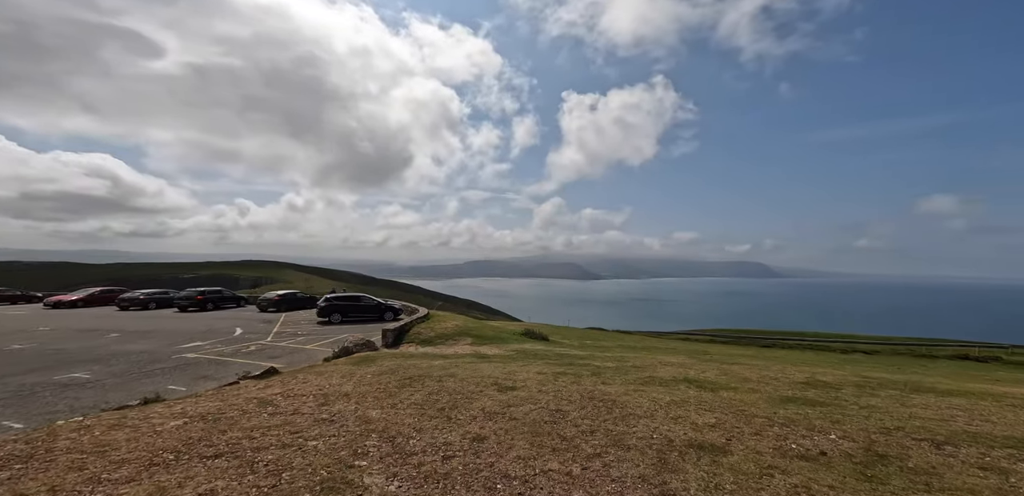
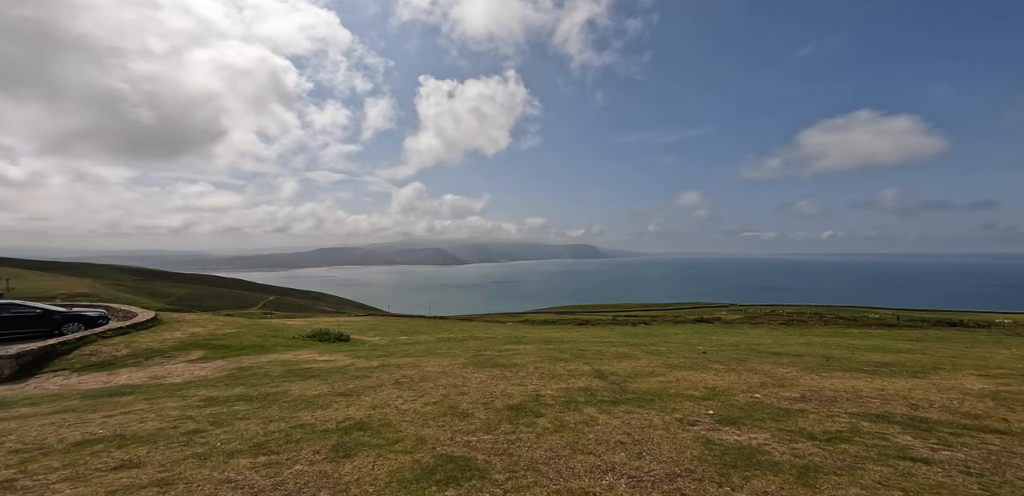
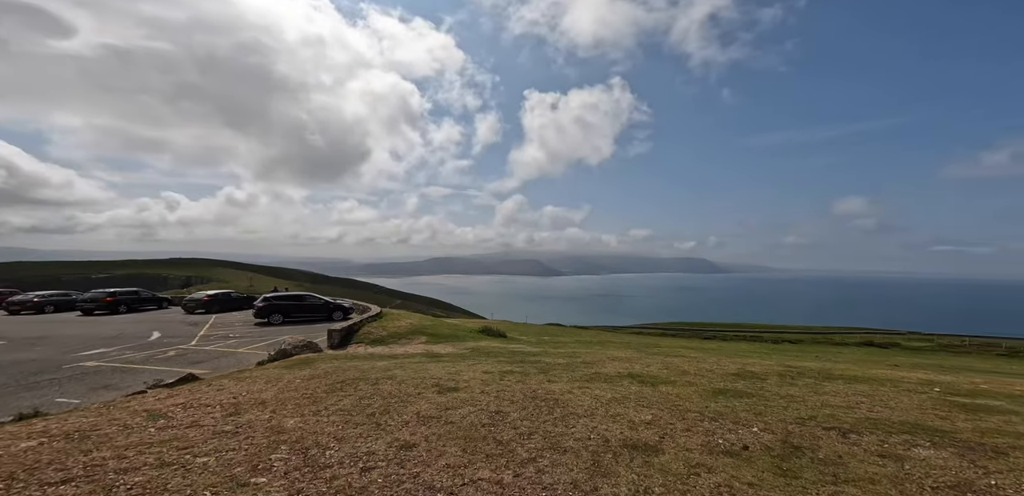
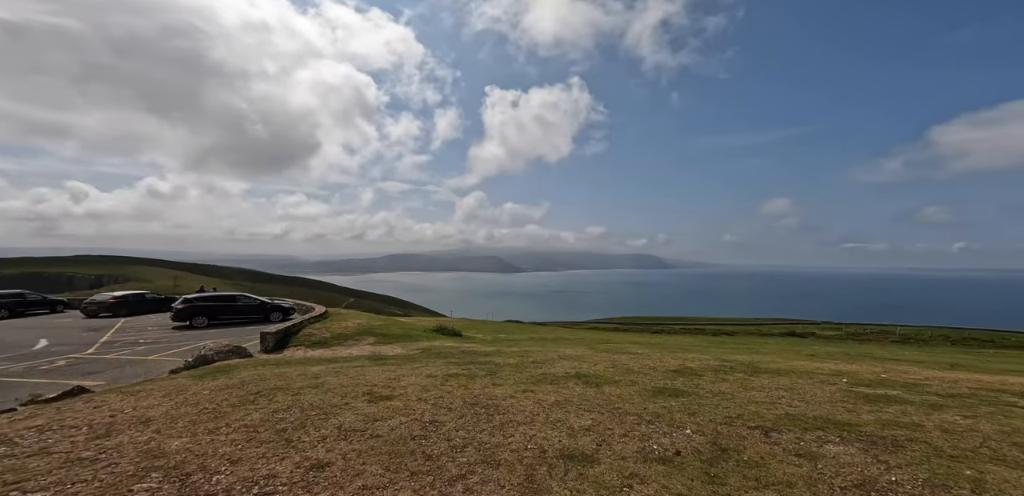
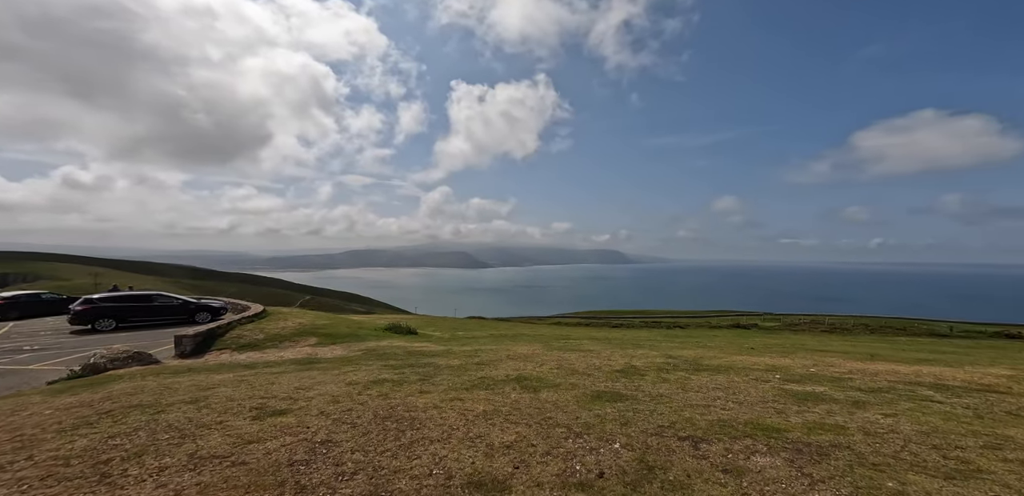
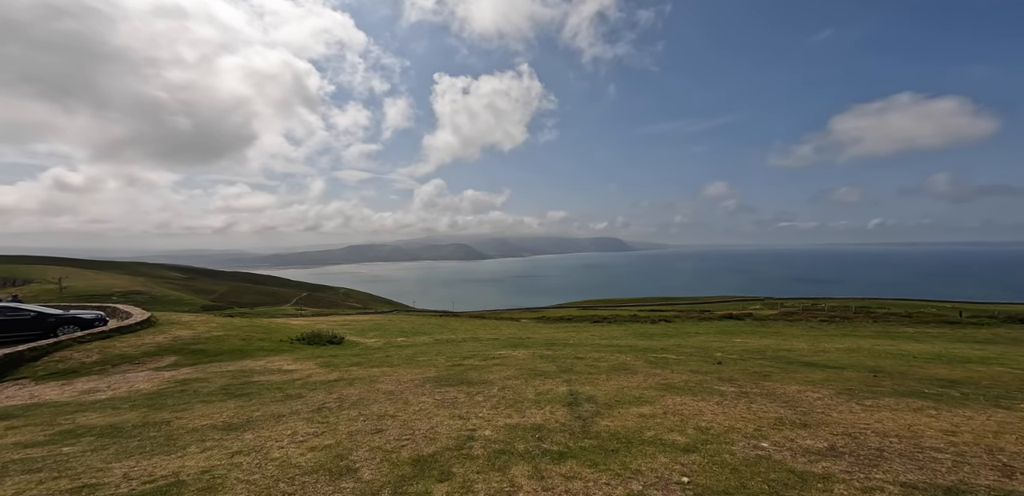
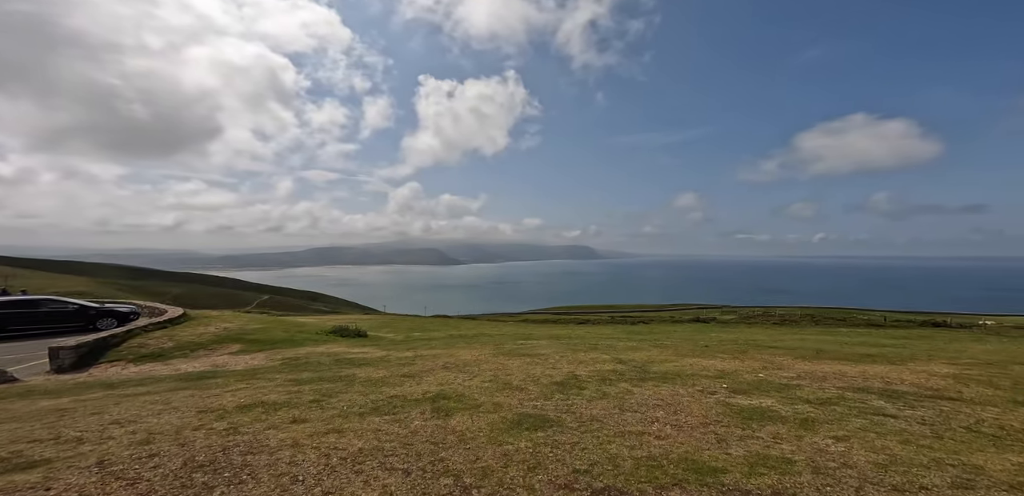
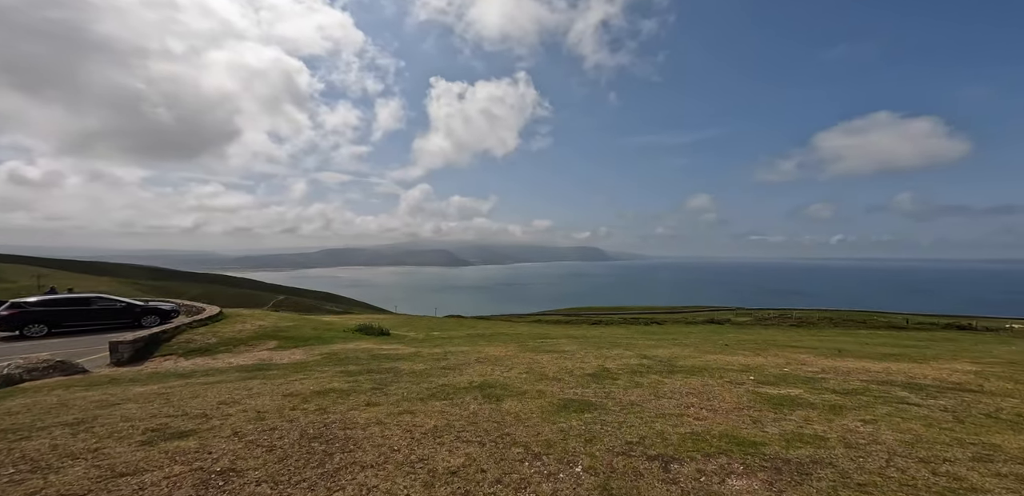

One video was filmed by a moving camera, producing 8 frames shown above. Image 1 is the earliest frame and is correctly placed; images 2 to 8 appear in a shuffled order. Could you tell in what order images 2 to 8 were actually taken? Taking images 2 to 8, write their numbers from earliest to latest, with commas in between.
3, 4, 5, 8, 7, 2, 6
